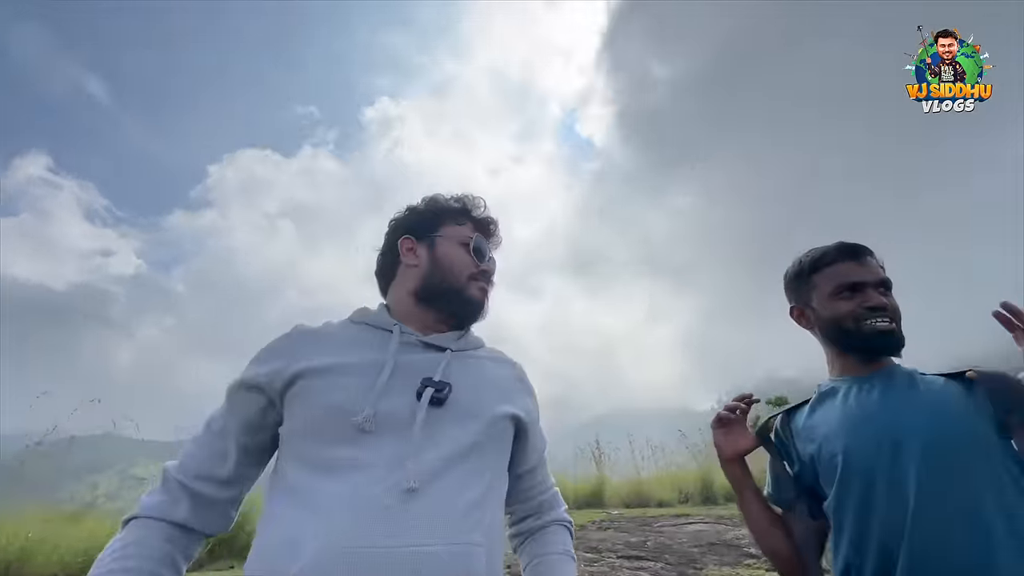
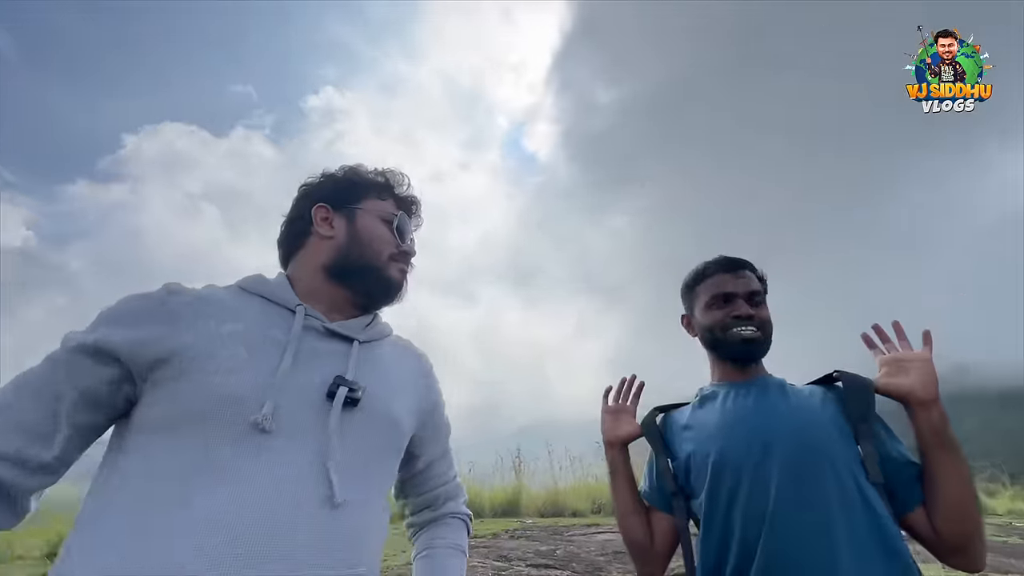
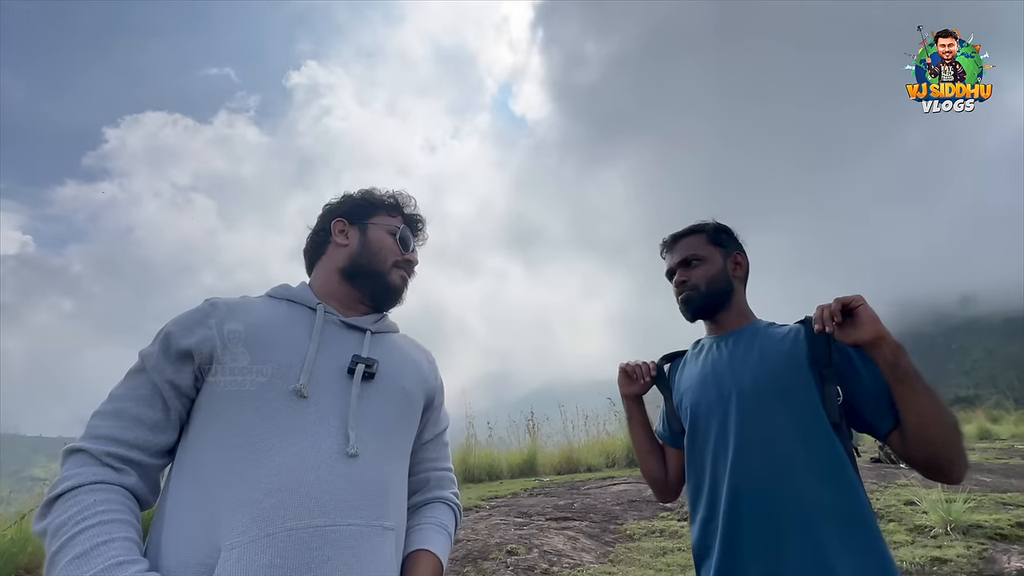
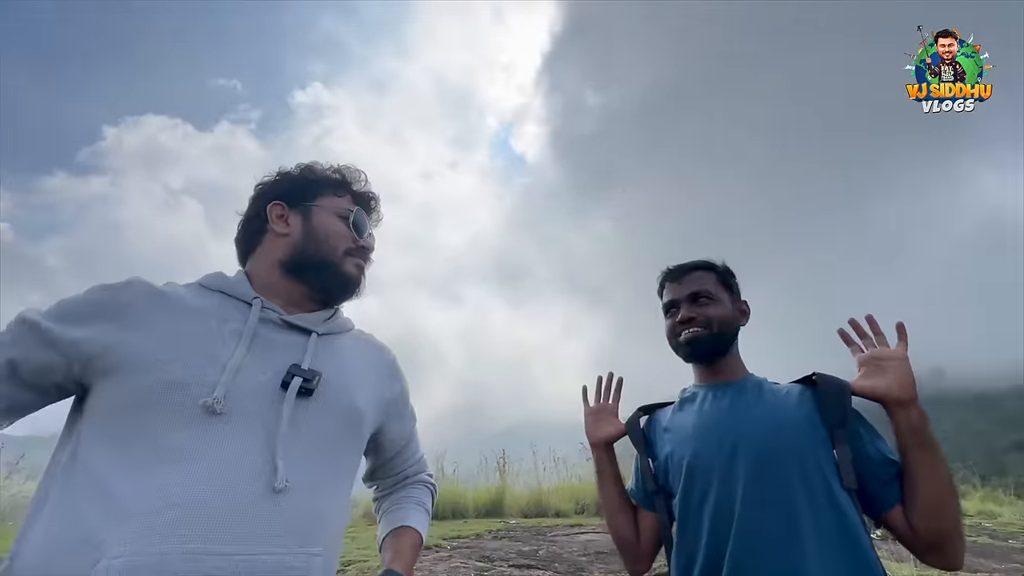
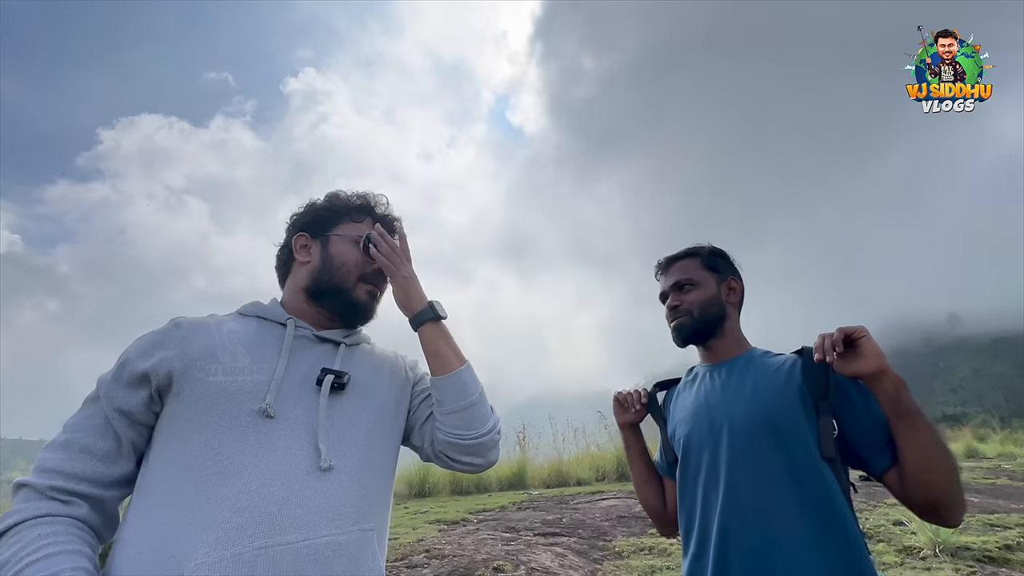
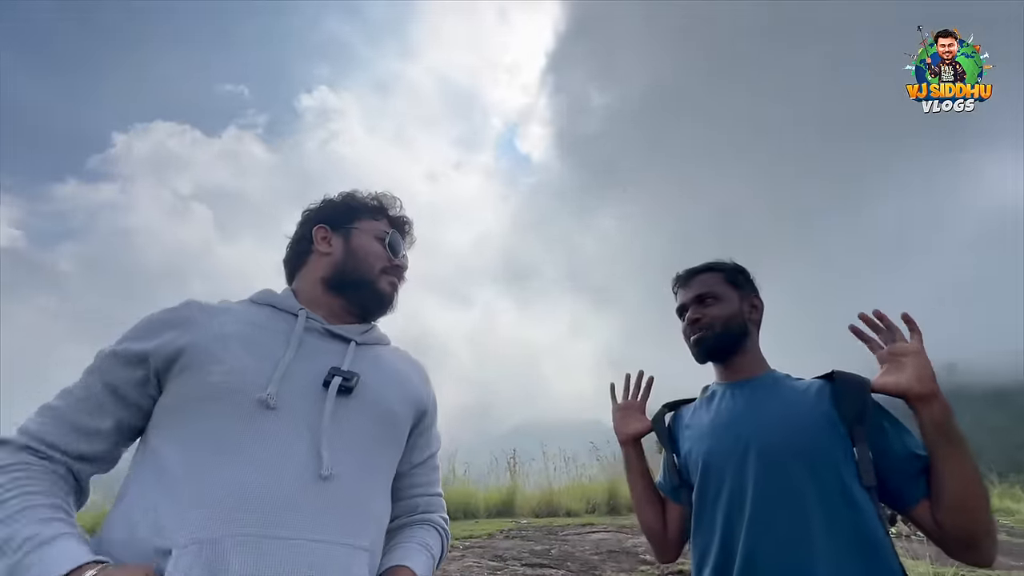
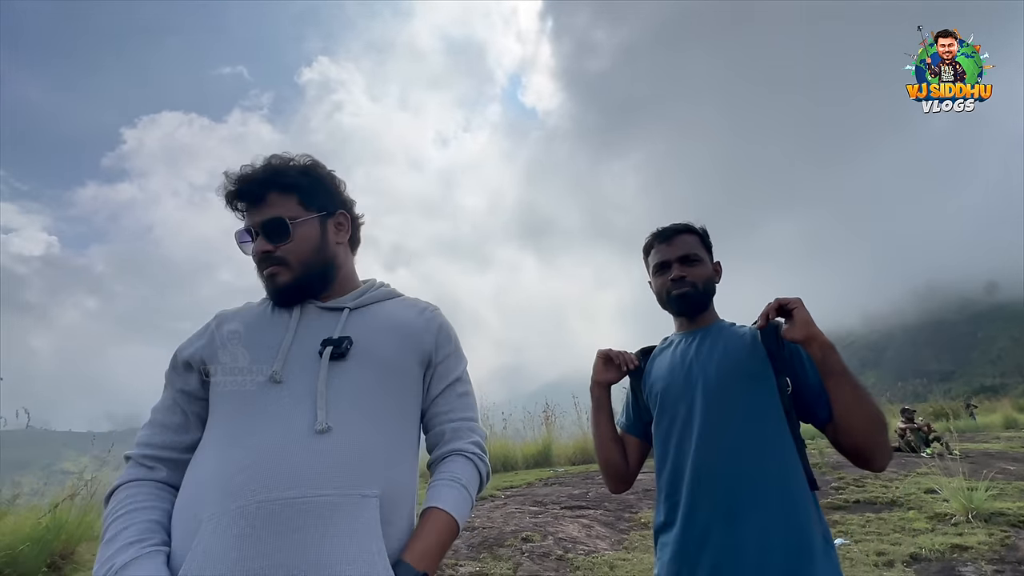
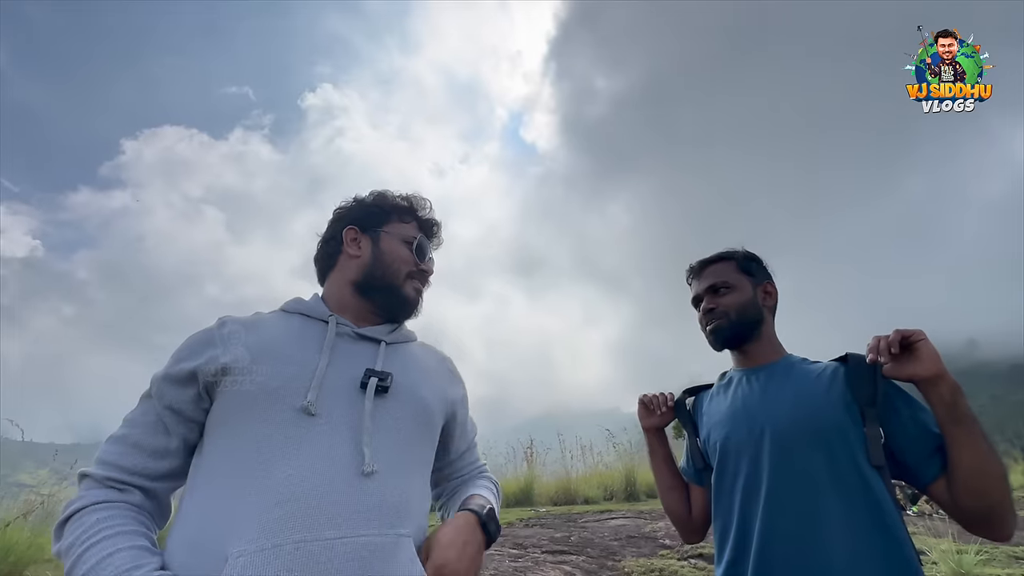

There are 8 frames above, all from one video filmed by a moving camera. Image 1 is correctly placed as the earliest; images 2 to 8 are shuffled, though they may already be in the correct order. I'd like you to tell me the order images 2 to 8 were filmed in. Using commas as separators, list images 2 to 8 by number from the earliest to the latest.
2, 4, 6, 8, 5, 3, 7
